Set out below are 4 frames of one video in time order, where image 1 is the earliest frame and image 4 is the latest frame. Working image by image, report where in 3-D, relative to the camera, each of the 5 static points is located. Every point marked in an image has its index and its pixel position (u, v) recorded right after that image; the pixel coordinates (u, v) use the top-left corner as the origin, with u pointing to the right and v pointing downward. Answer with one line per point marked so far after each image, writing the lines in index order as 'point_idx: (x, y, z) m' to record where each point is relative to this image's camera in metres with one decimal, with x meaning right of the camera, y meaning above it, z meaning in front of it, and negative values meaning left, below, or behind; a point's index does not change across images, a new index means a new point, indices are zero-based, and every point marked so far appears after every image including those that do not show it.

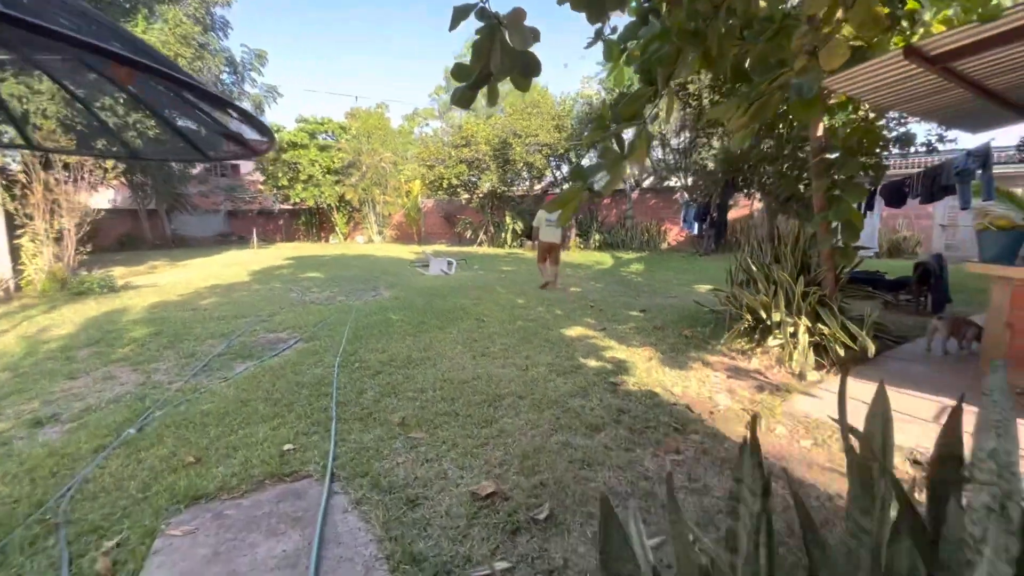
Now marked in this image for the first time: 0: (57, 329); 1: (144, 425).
0: (-5.2, -0.5, +5.5) m
1: (-2.3, -0.9, +3.0) m
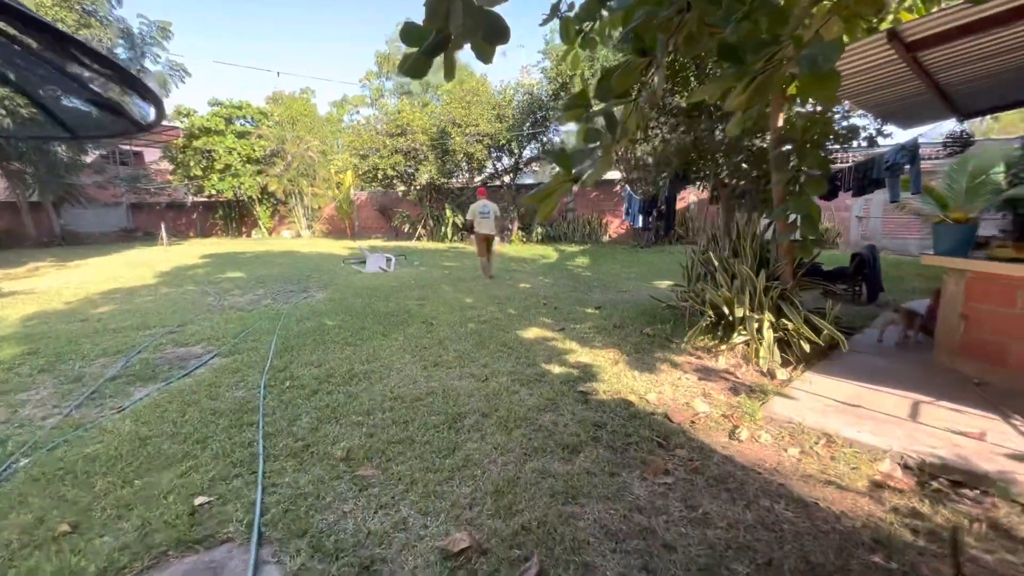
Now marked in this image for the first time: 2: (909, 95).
0: (-5.7, -0.6, +4.4) m
1: (-2.5, -0.9, +2.3) m
2: (+3.2, +1.5, +3.8) m
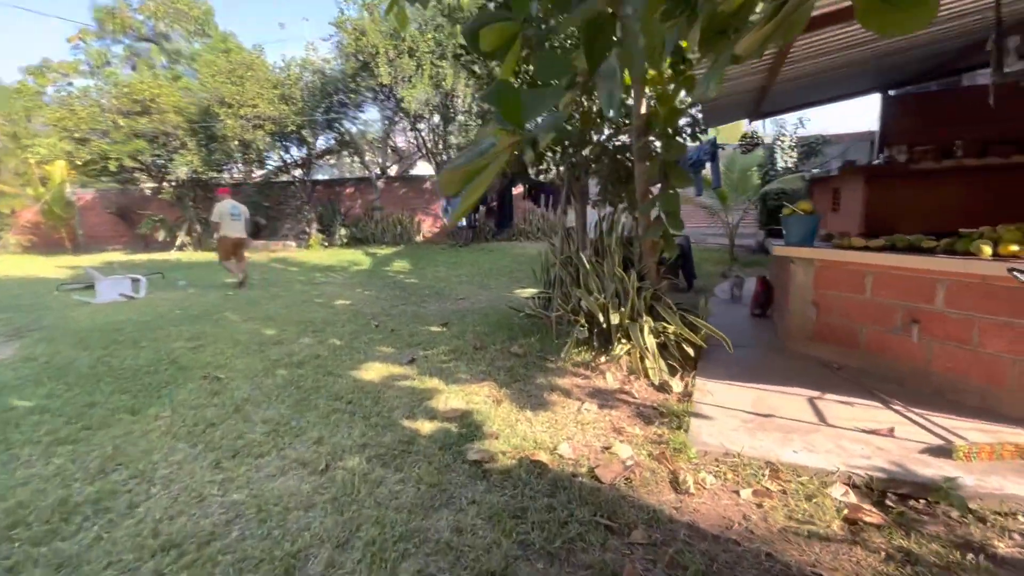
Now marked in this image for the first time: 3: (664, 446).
0: (-6.3, -1.2, +1.0) m
1: (-2.5, -1.3, +0.4) m
2: (+1.9, +1.6, +3.9) m
3: (+0.7, -0.8, +2.3) m
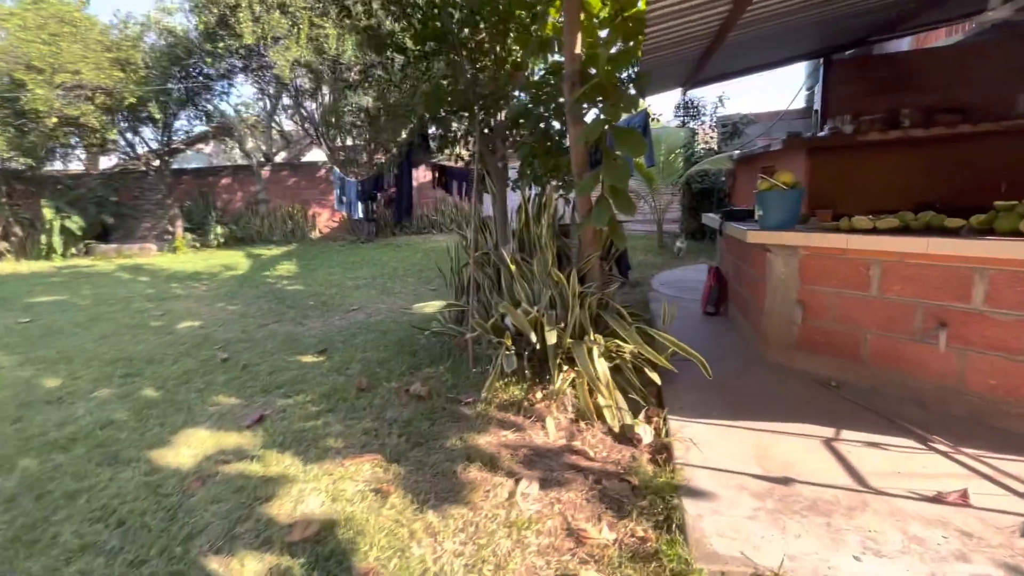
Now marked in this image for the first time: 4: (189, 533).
0: (-6.3, -1.7, -1.0) m
1: (-2.5, -1.5, -1.0) m
2: (+1.2, +1.6, +3.1) m
3: (+0.4, -0.8, +1.4) m
4: (-1.1, -0.8, +1.6) m
